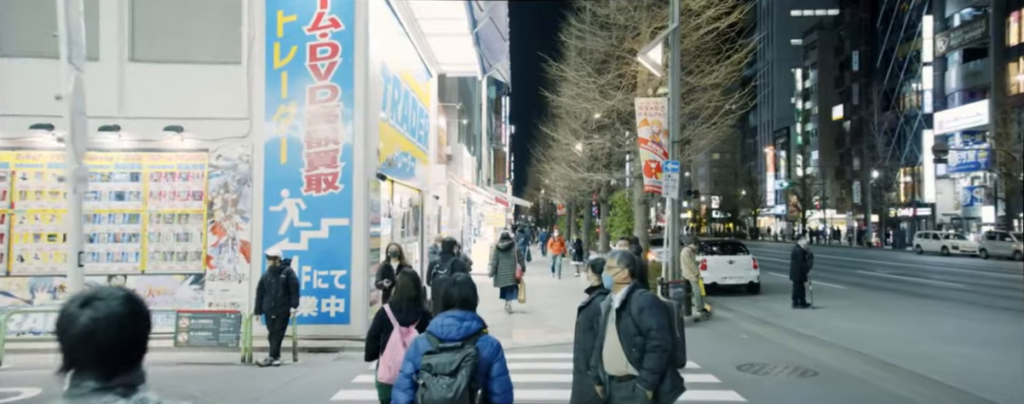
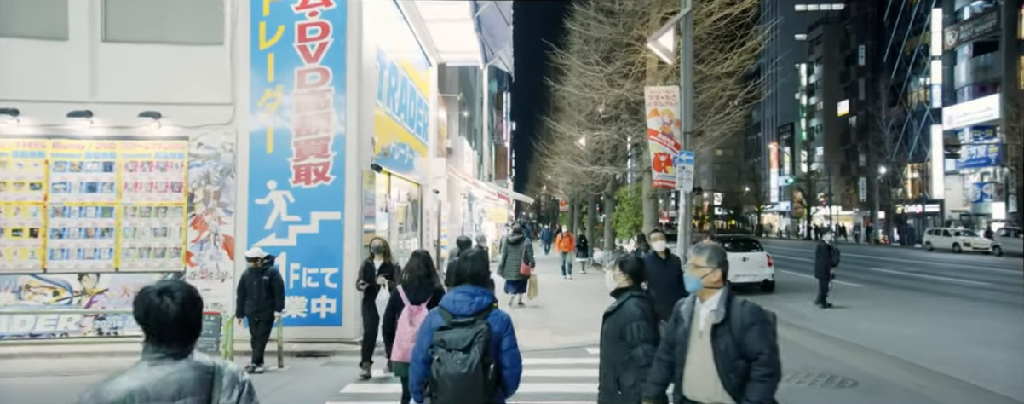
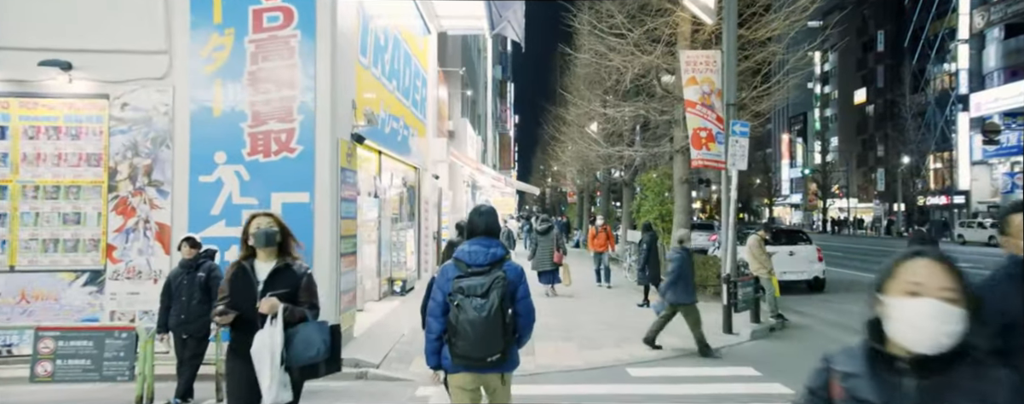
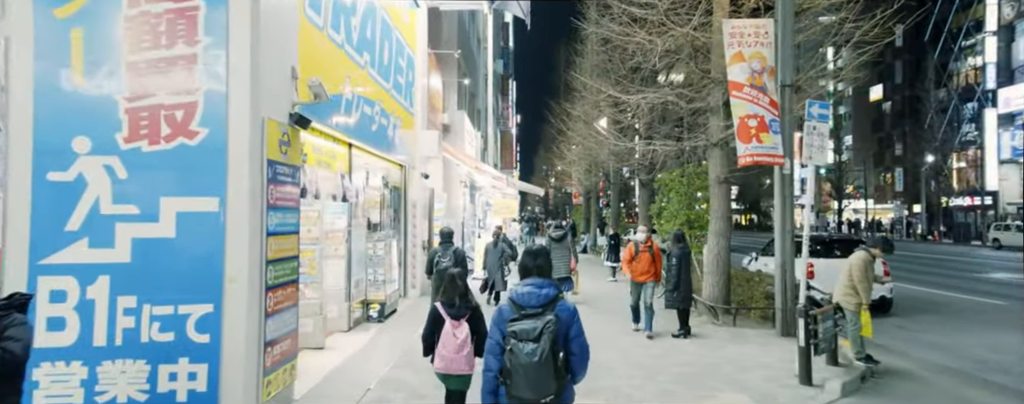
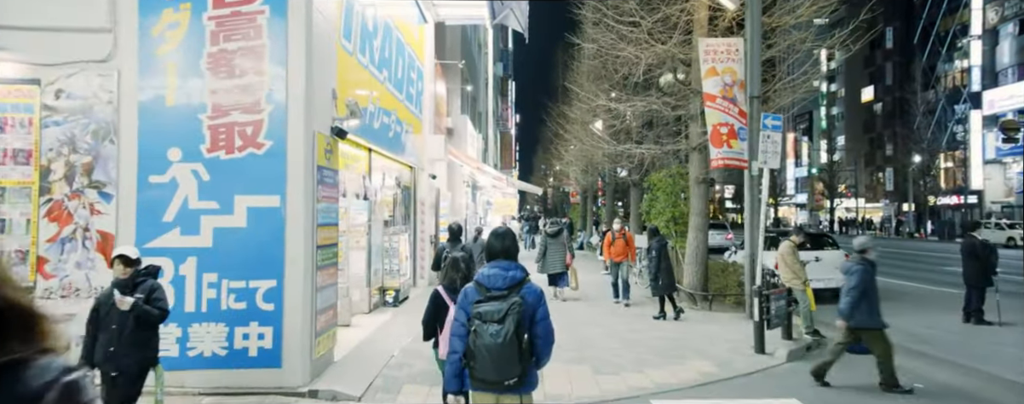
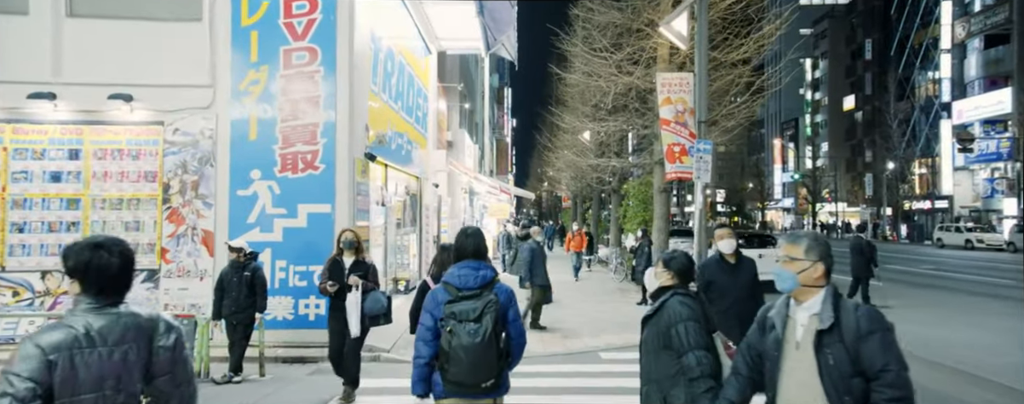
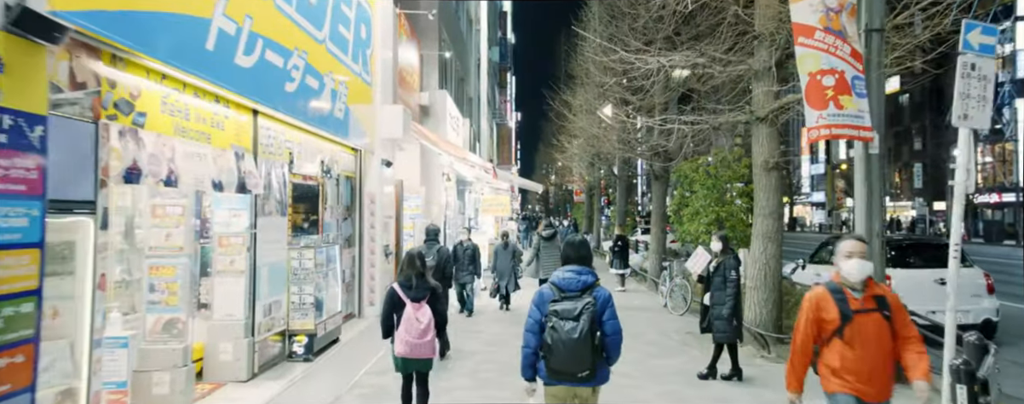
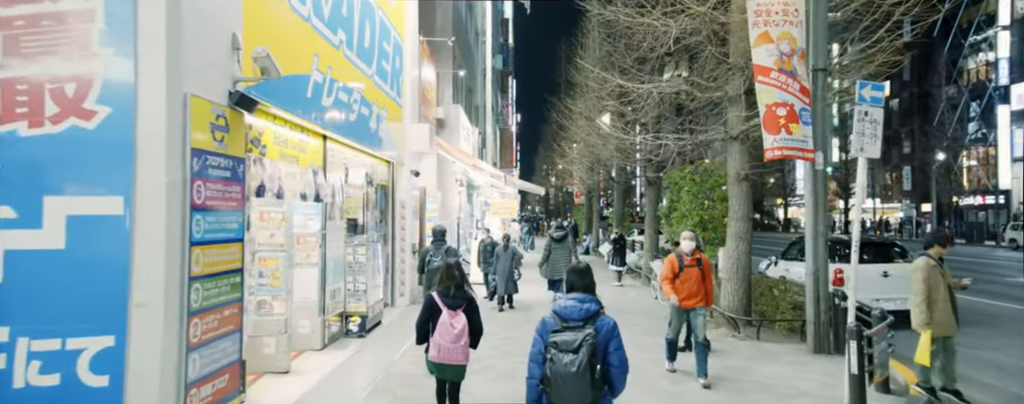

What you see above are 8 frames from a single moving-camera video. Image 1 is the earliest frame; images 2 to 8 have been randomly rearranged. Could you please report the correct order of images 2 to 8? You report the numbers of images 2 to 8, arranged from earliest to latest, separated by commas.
2, 6, 3, 5, 4, 8, 7
